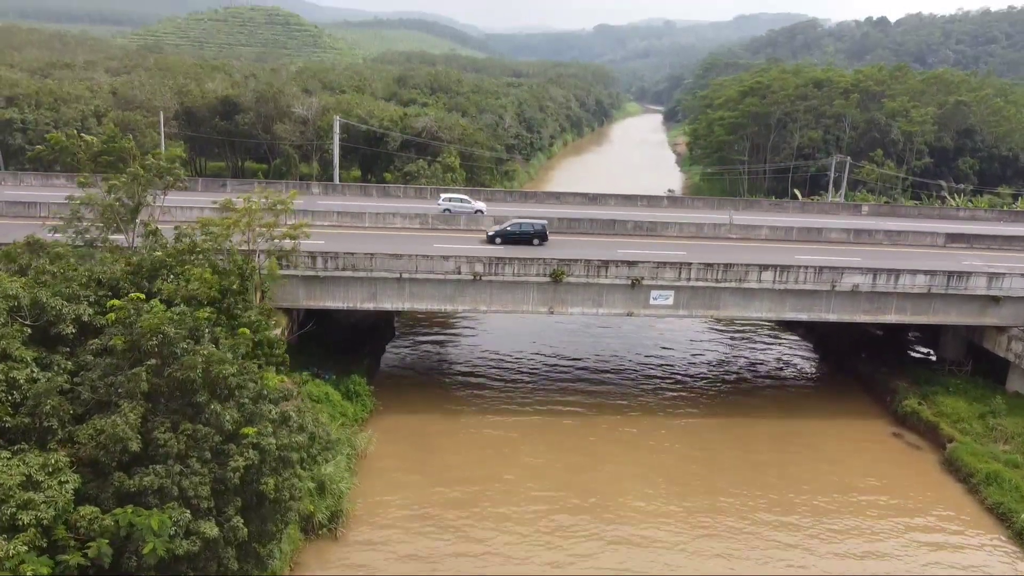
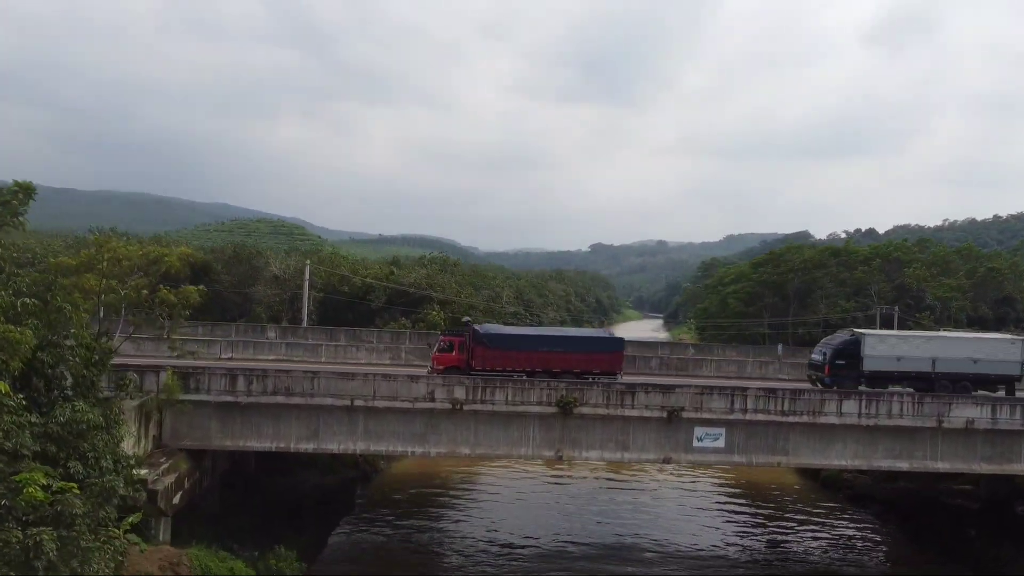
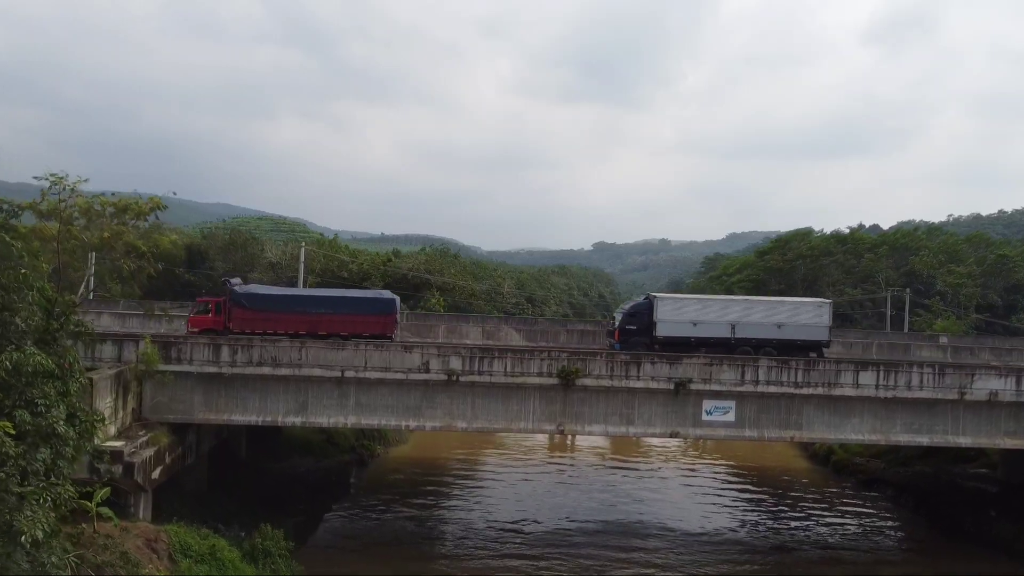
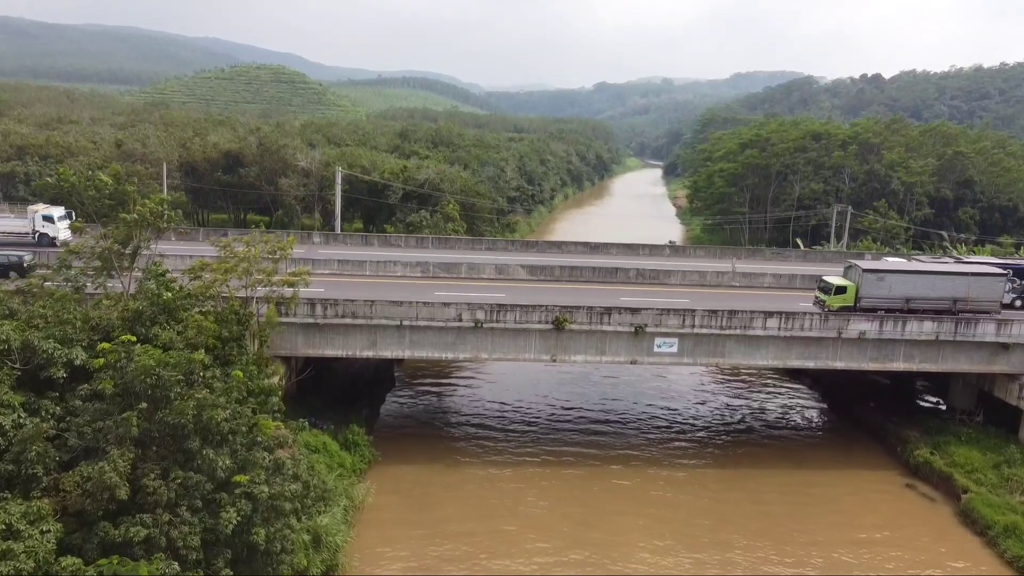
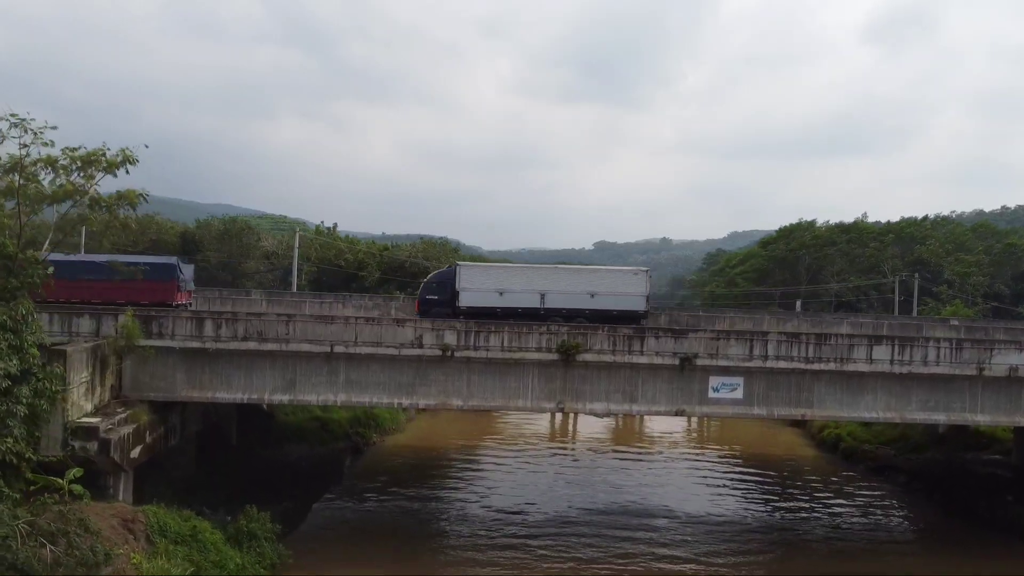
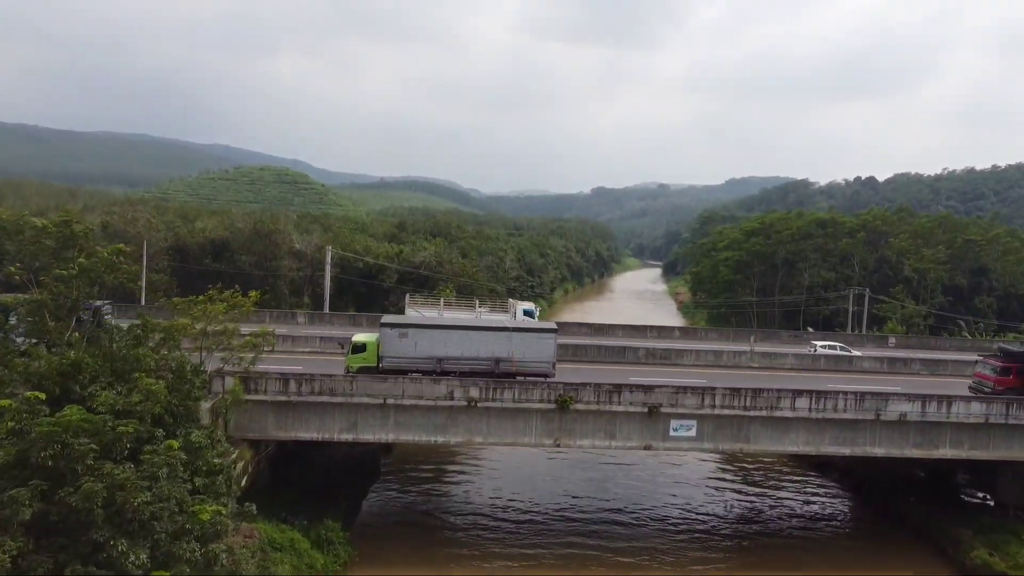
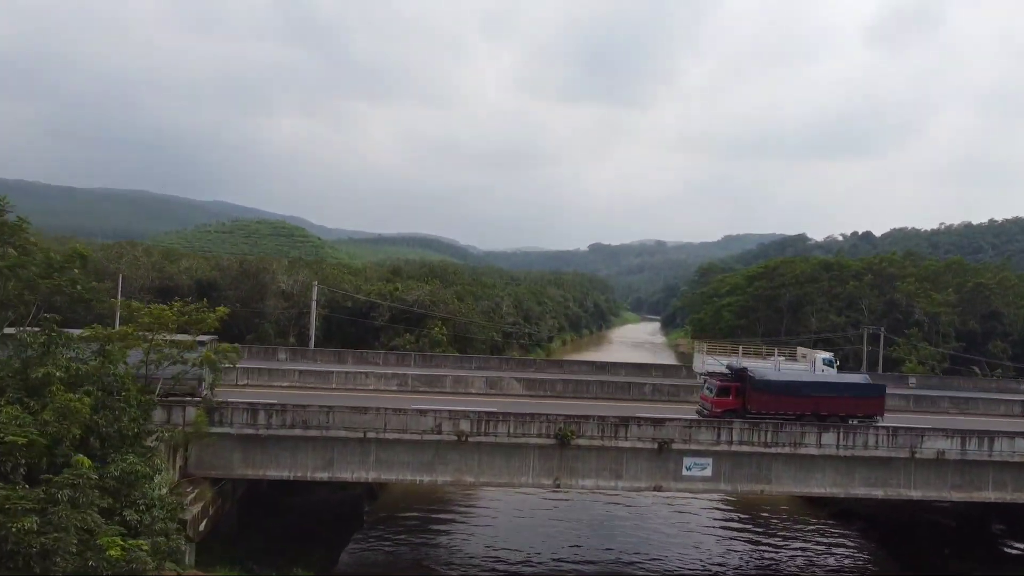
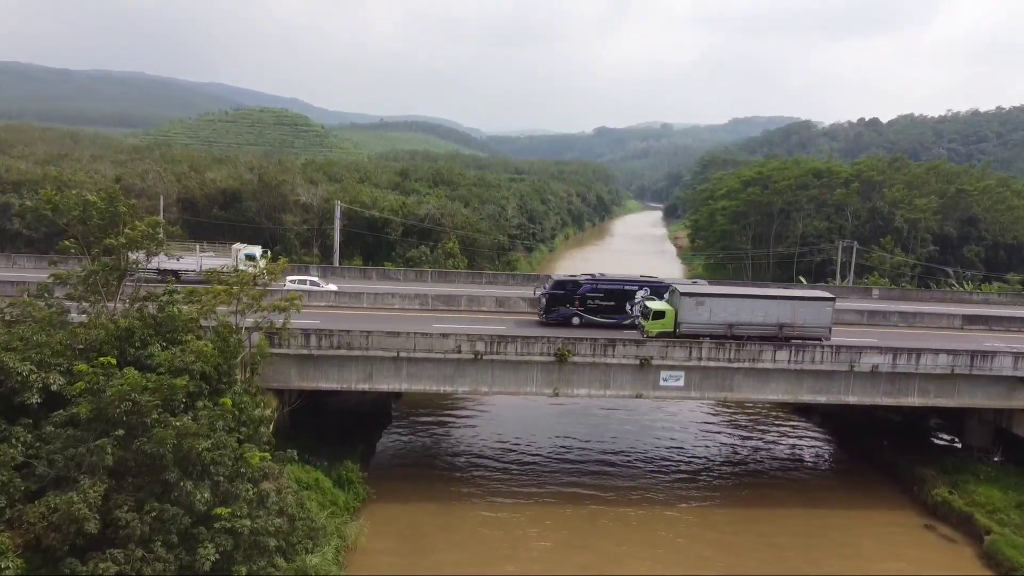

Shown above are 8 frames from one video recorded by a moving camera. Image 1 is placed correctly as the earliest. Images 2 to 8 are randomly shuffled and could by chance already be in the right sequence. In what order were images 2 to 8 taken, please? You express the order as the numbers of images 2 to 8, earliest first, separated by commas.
4, 8, 6, 7, 2, 3, 5
